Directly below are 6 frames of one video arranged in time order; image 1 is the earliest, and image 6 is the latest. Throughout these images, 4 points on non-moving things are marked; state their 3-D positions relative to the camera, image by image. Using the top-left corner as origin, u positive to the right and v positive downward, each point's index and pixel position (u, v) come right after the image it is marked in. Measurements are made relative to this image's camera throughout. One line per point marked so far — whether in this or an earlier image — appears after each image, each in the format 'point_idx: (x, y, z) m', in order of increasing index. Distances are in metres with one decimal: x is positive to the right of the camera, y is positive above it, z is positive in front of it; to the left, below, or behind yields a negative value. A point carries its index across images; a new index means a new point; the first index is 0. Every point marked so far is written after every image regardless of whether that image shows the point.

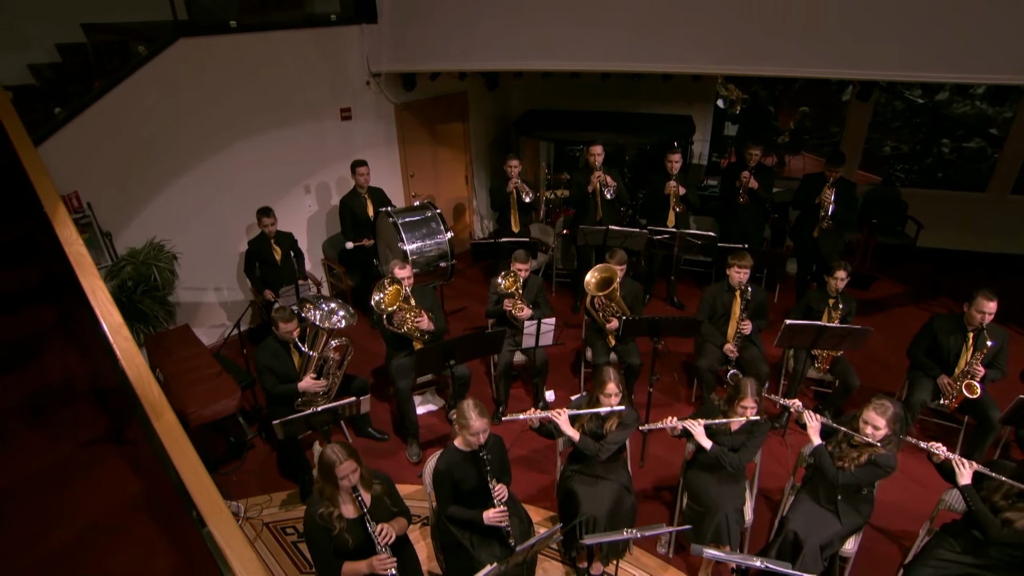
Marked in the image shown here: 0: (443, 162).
0: (-1.0, +1.9, +8.4) m
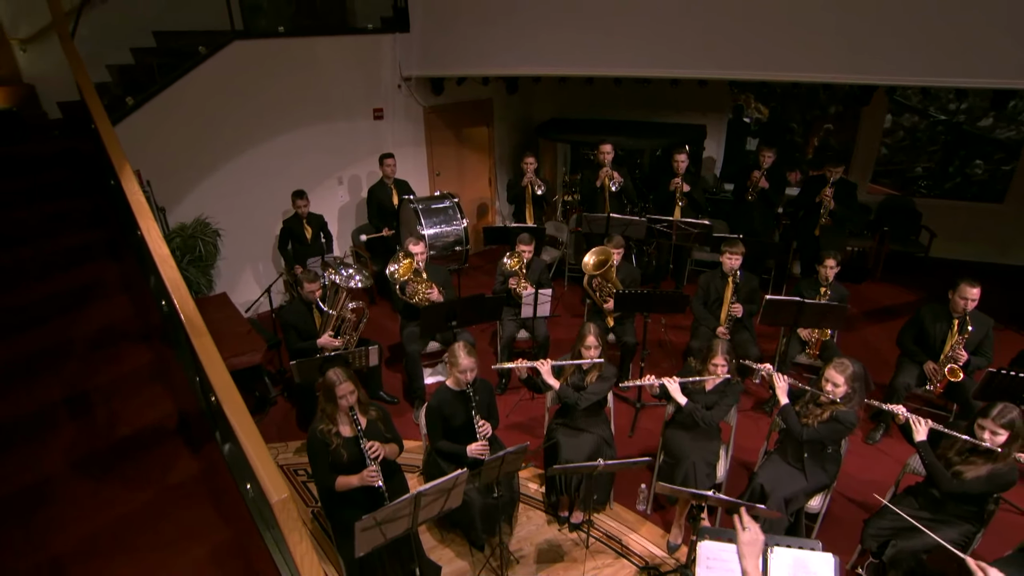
0: (-0.7, +2.0, +9.0) m
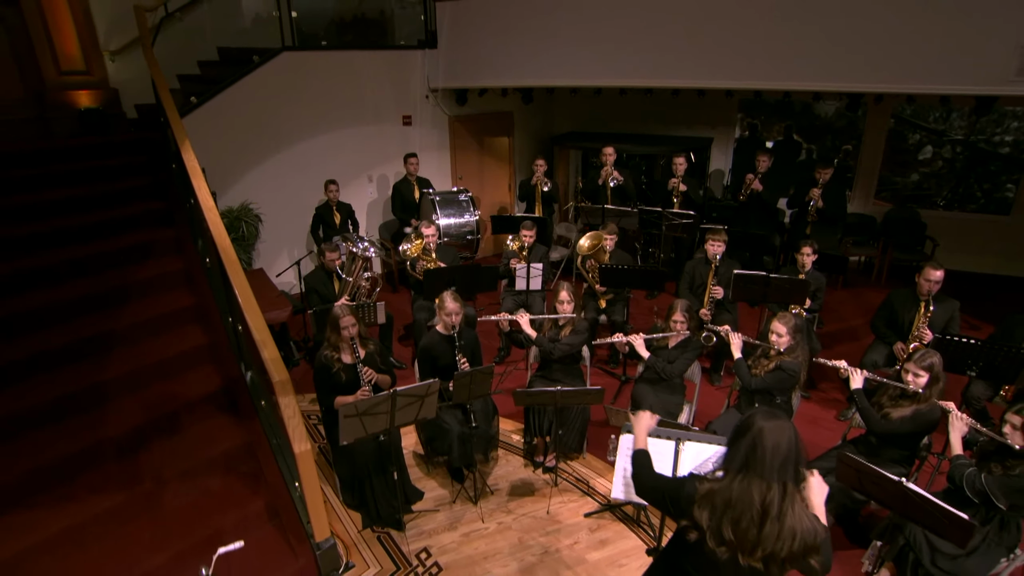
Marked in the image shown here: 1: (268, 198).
0: (-0.4, +2.1, +9.8) m
1: (-3.4, +1.3, +7.8) m
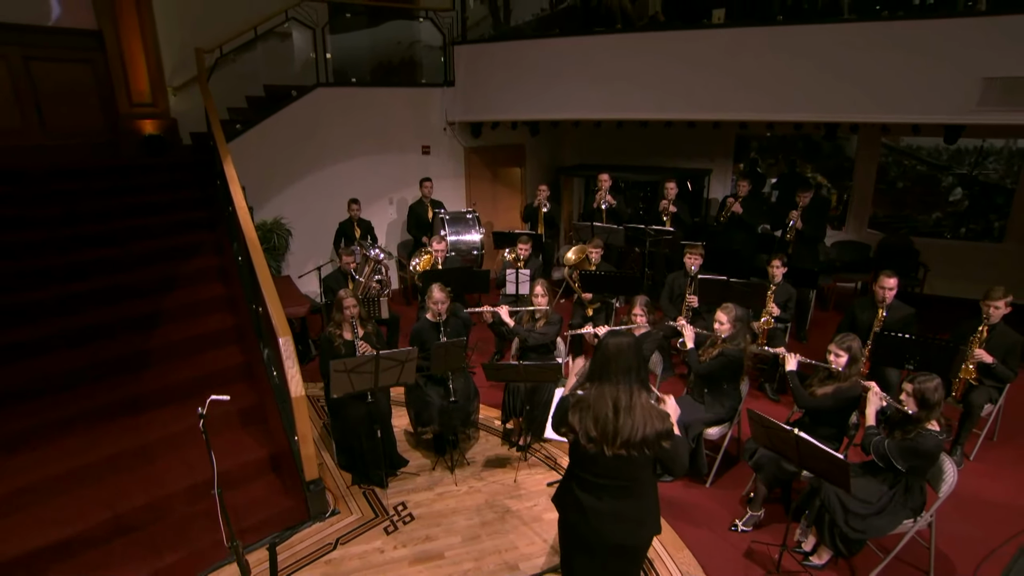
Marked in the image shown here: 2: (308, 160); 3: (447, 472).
0: (-0.2, +1.7, +10.6) m
1: (-3.3, +1.1, +8.8) m
2: (-3.1, +2.0, +8.7) m
3: (-0.6, -1.7, +5.1) m
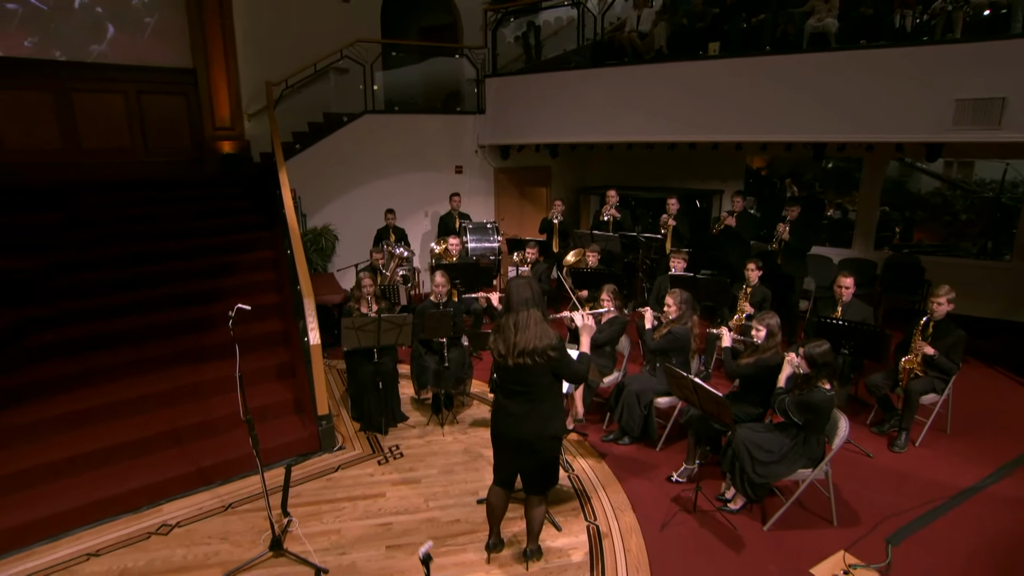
0: (+0.3, +1.6, +11.7) m
1: (-3.0, +1.2, +10.2) m
2: (-2.8, +2.0, +10.1) m
3: (-0.8, -1.5, +6.0) m
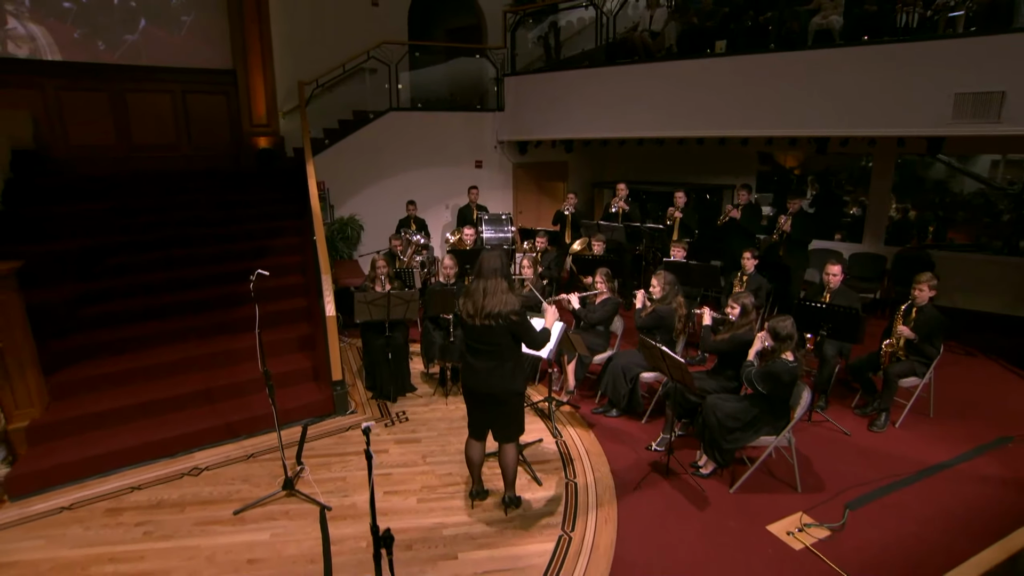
0: (+0.7, +1.8, +12.1) m
1: (-2.7, +1.4, +10.8) m
2: (-2.5, +2.2, +10.7) m
3: (-0.8, -1.3, +6.6) m
